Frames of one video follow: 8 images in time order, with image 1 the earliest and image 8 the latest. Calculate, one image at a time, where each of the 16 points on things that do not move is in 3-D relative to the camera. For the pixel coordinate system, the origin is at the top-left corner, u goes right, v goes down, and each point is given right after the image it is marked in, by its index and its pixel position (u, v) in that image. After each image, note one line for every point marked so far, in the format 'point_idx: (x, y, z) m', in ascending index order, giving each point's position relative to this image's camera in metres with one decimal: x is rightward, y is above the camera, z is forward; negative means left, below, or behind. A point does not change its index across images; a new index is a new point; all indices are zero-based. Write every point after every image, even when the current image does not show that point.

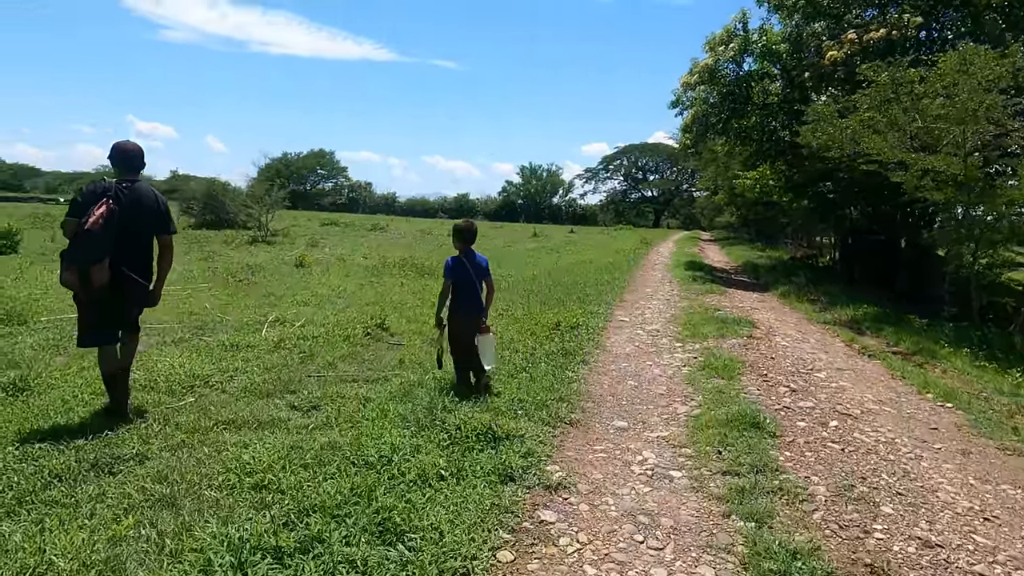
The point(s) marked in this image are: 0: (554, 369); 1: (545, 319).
0: (+0.5, -1.0, +7.8) m
1: (+0.6, -0.5, +11.0) m
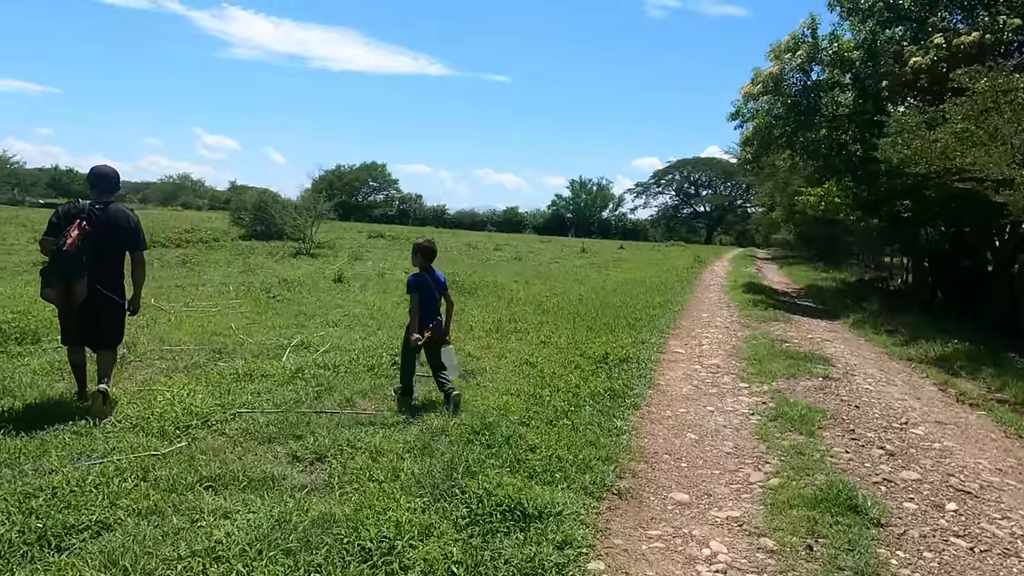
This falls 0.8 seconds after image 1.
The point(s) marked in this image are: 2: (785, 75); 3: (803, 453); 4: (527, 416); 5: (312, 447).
0: (+0.9, -1.3, +6.7) m
1: (+1.2, -0.9, +10.0) m
2: (+7.6, +6.0, +18.6) m
3: (+2.6, -1.4, +5.8) m
4: (+0.1, -1.3, +6.6) m
5: (-1.7, -1.3, +5.5) m
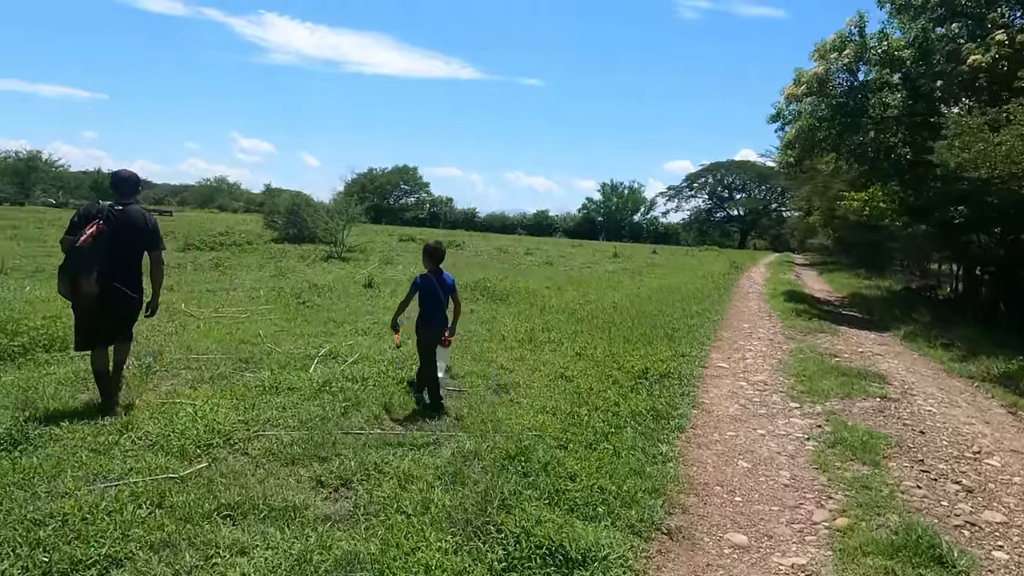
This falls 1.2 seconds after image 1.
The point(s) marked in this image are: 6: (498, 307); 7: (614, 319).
0: (+1.2, -1.4, +6.3) m
1: (+1.7, -1.1, +9.5) m
2: (+8.6, +5.7, +17.8) m
3: (+2.9, -1.6, +5.3) m
4: (+0.5, -1.4, +6.2) m
5: (-1.4, -1.4, +5.2) m
6: (-0.3, -0.4, +15.5) m
7: (+2.2, -0.7, +14.5) m
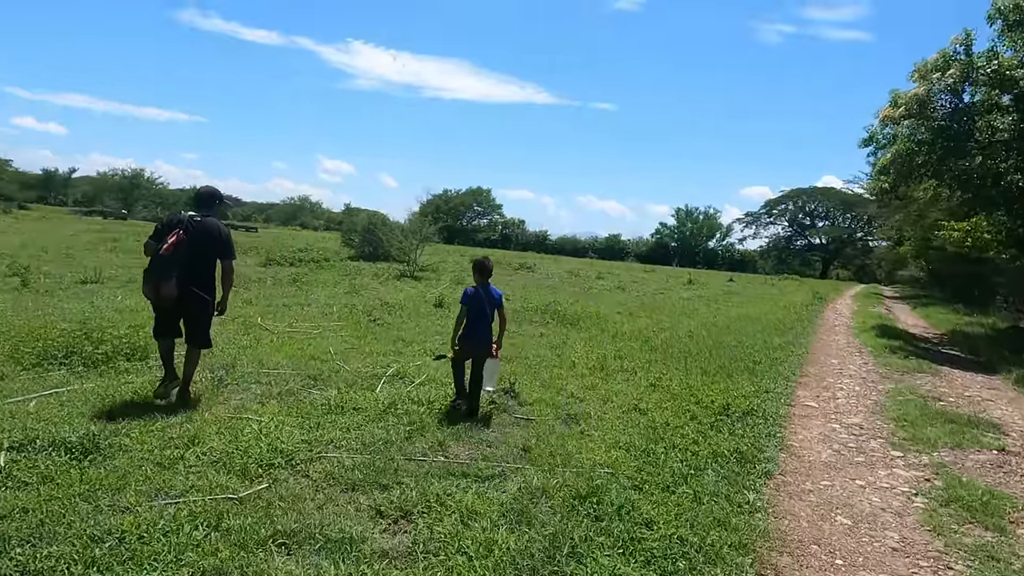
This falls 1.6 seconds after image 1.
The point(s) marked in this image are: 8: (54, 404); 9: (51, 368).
0: (+1.9, -1.7, +5.7) m
1: (+2.6, -1.5, +8.9) m
2: (+10.6, +4.8, +16.7) m
3: (+3.4, -1.9, +4.6) m
4: (+1.1, -1.6, +5.7) m
5: (-0.8, -1.6, +4.9) m
6: (+1.3, -1.0, +15.1) m
7: (+3.7, -1.3, +13.8) m
8: (-4.7, -1.2, +6.8) m
9: (-5.7, -1.0, +8.1) m
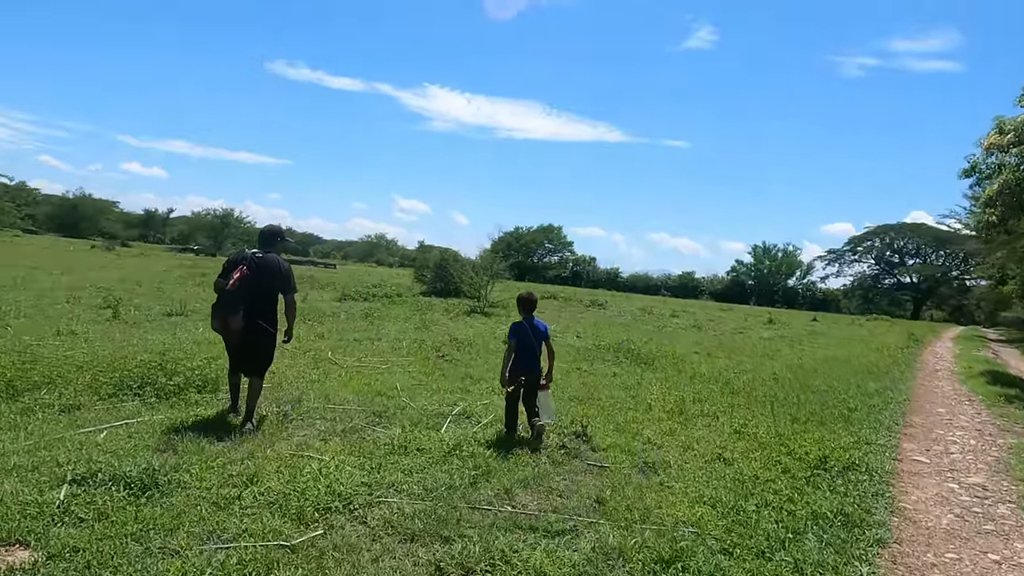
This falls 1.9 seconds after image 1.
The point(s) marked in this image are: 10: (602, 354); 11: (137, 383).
0: (+2.4, -2.0, +5.0) m
1: (+3.5, -2.0, +8.1) m
2: (+12.3, +3.8, +15.3) m
3: (+3.8, -2.1, +3.7) m
4: (+1.7, -1.9, +5.1) m
5: (-0.4, -1.8, +4.5) m
6: (+2.8, -1.8, +14.4) m
7: (+5.1, -2.0, +12.9) m
8: (-4.0, -1.5, +6.8) m
9: (-4.8, -1.4, +8.2) m
10: (+2.3, -1.7, +16.8) m
11: (-4.9, -1.2, +8.6) m
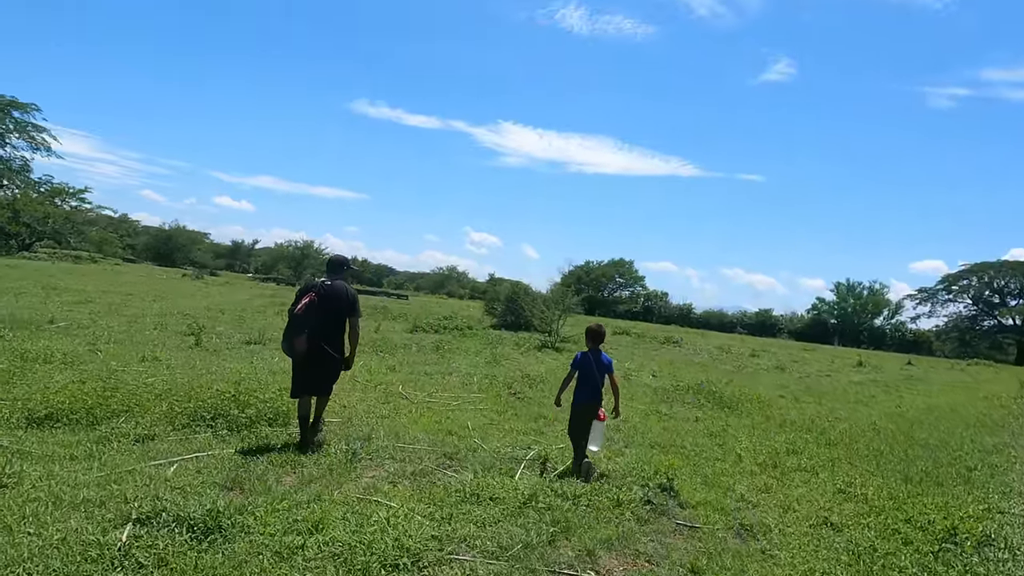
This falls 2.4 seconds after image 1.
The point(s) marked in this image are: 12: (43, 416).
0: (+3.0, -2.3, +4.2) m
1: (+4.4, -2.5, +7.1) m
2: (+14.0, +2.8, +13.7) m
3: (+4.2, -2.4, +2.7) m
4: (+2.2, -2.2, +4.3) m
5: (+0.2, -2.1, +4.0) m
6: (+4.4, -2.6, +13.4) m
7: (+6.5, -2.8, +11.7) m
8: (-3.2, -1.8, +6.6) m
9: (-3.9, -1.7, +8.1) m
10: (+4.1, -2.6, +15.9) m
11: (-3.9, -1.6, +8.6) m
12: (-5.6, -1.5, +7.9) m
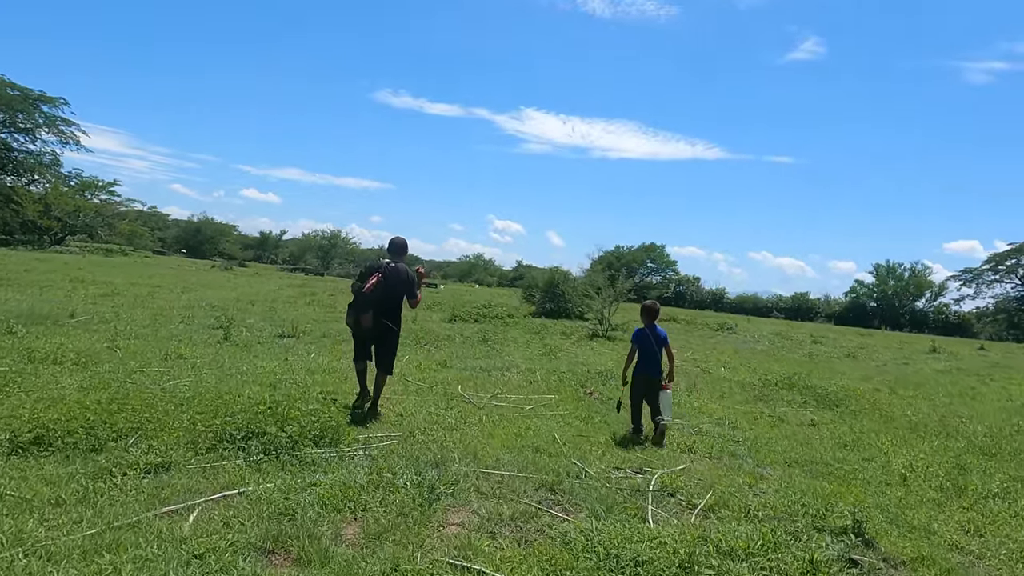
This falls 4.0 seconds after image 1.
0: (+4.0, -2.1, +2.1) m
1: (+5.5, -2.2, +5.0) m
2: (+15.2, +3.4, +11.1) m
3: (+5.1, -2.2, +0.6) m
4: (+3.2, -2.1, +2.3) m
5: (+1.1, -1.9, +2.0) m
6: (+5.7, -2.2, +11.3) m
7: (+7.7, -2.4, +9.5) m
8: (-2.1, -1.7, +4.8) m
9: (-2.7, -1.6, +6.3) m
10: (+5.5, -2.2, +13.8) m
11: (-2.8, -1.4, +6.7) m
12: (-4.5, -1.4, +6.1) m
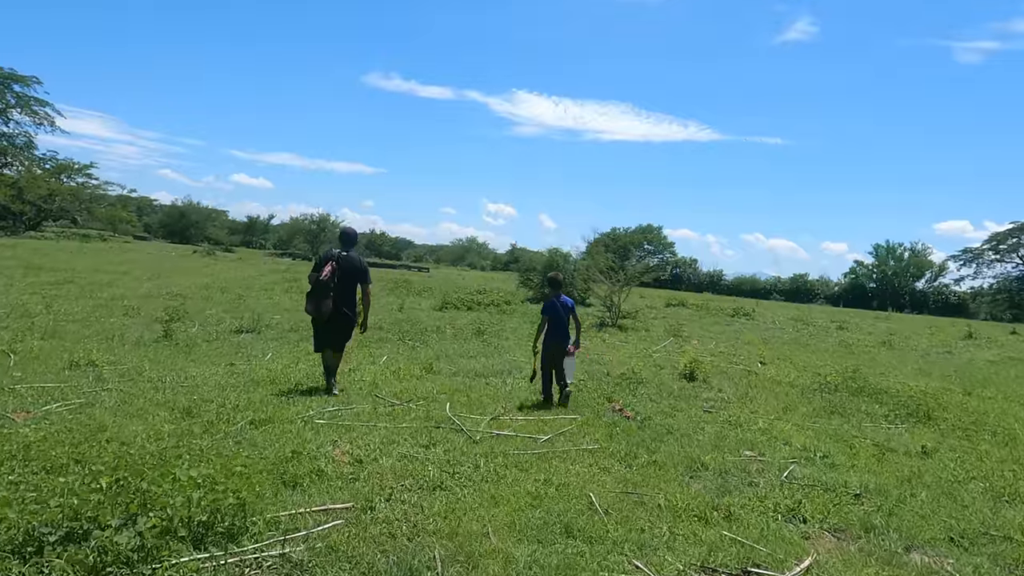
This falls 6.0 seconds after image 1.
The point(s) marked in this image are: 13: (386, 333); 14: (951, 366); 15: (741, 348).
0: (+4.1, -2.1, -0.7) m
1: (+5.6, -2.1, +2.2) m
2: (+15.3, +3.7, +8.3) m
3: (+5.3, -2.2, -2.1) m
4: (+3.4, -2.1, -0.5) m
5: (+1.3, -2.0, -0.8) m
6: (+5.8, -2.0, +8.5) m
7: (+7.8, -2.2, +6.7) m
8: (-2.0, -1.7, +1.9) m
9: (-2.6, -1.5, +3.5) m
10: (+5.6, -1.9, +11.0) m
11: (-2.6, -1.4, +3.9) m
12: (-4.3, -1.4, +3.2) m
13: (-3.1, -1.1, +16.3) m
14: (+13.2, -2.3, +19.7) m
15: (+6.5, -1.7, +18.3) m
